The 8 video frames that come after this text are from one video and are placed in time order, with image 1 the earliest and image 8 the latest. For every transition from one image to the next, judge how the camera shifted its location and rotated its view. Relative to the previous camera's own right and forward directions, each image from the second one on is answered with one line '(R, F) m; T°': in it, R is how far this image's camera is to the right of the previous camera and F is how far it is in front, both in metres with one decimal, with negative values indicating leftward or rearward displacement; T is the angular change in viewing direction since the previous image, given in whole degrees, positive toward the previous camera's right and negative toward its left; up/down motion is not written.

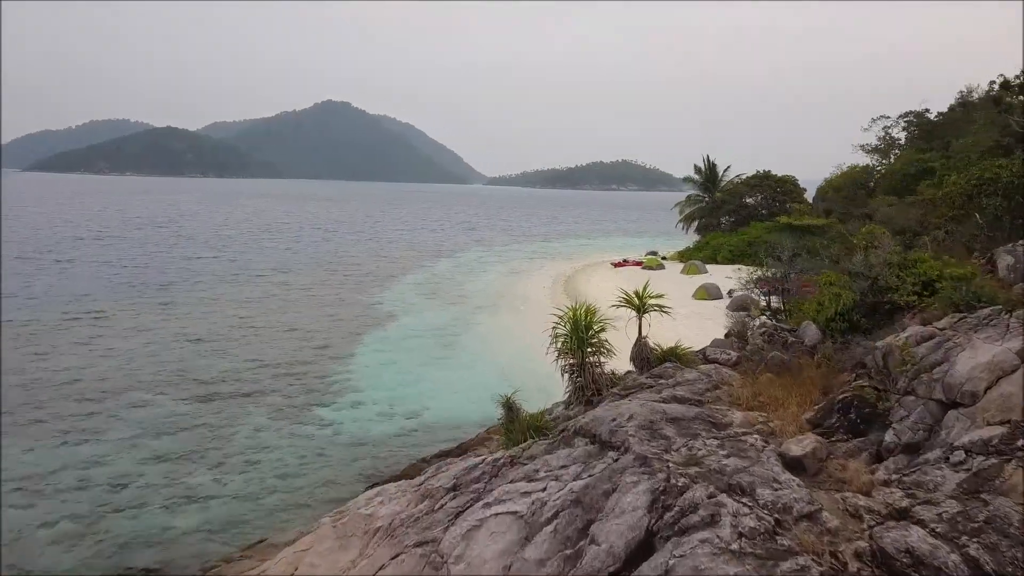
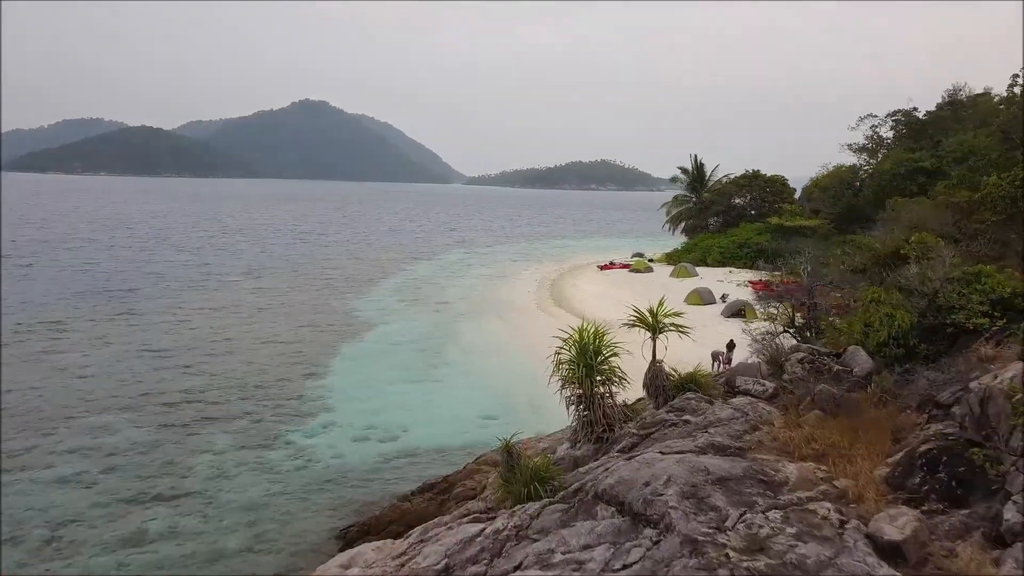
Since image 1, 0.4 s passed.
(-0.2, +1.3) m; +1°
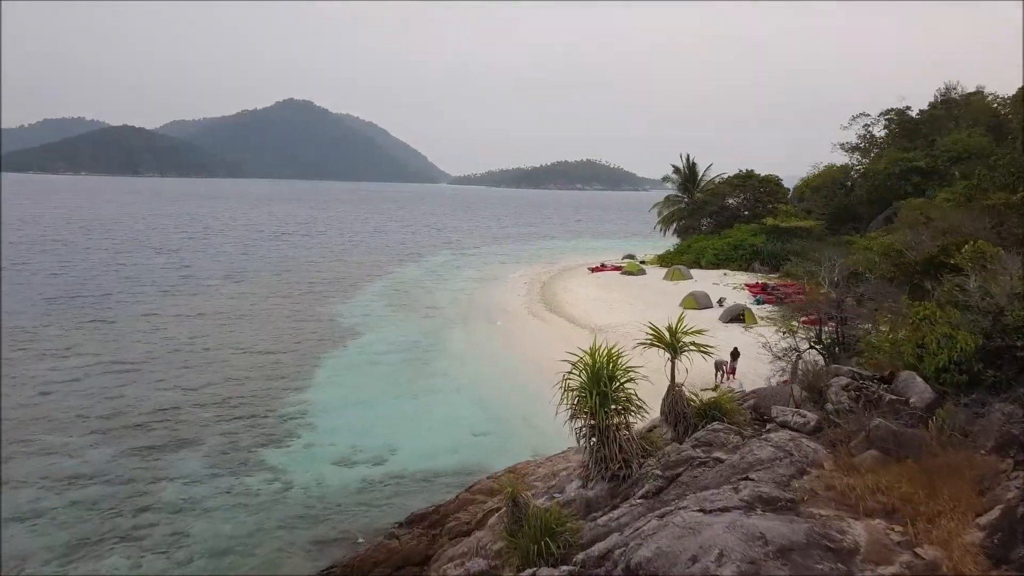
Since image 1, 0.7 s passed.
(-0.1, +1.0) m; +1°
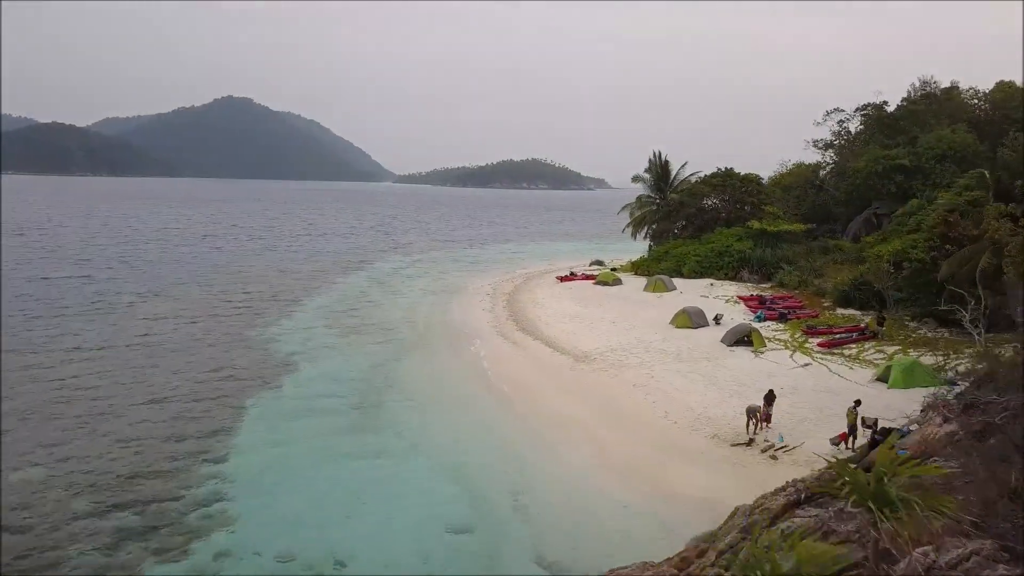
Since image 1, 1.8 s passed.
(-0.6, +3.8) m; +4°
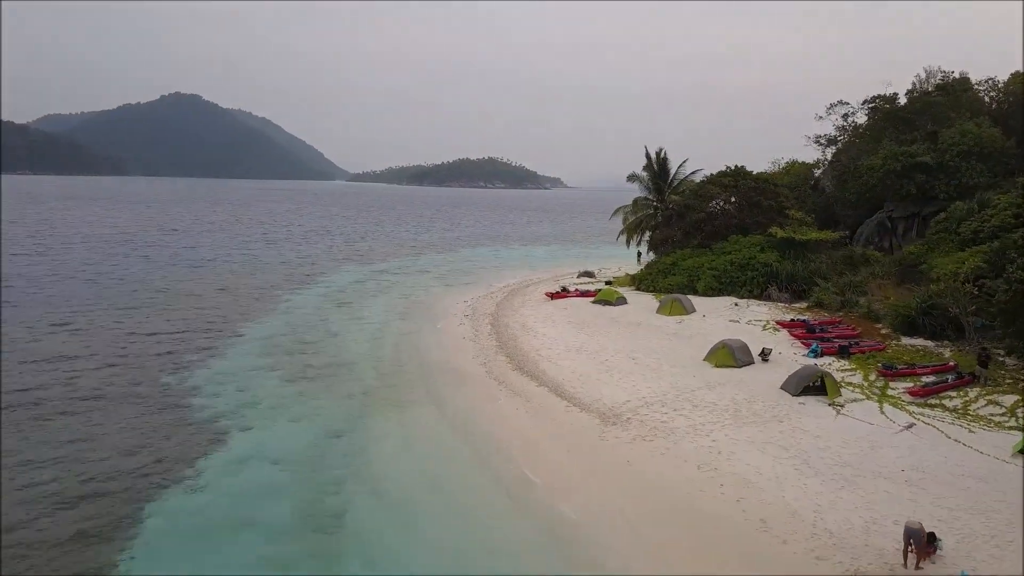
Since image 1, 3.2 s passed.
(-0.9, +5.1) m; +3°
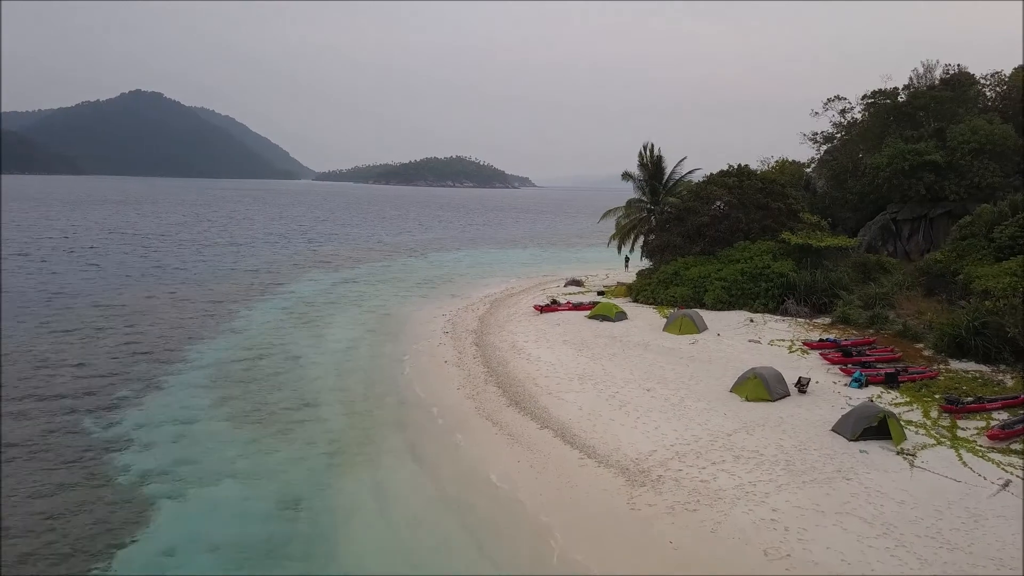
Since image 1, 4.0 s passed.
(-0.5, +3.0) m; +2°
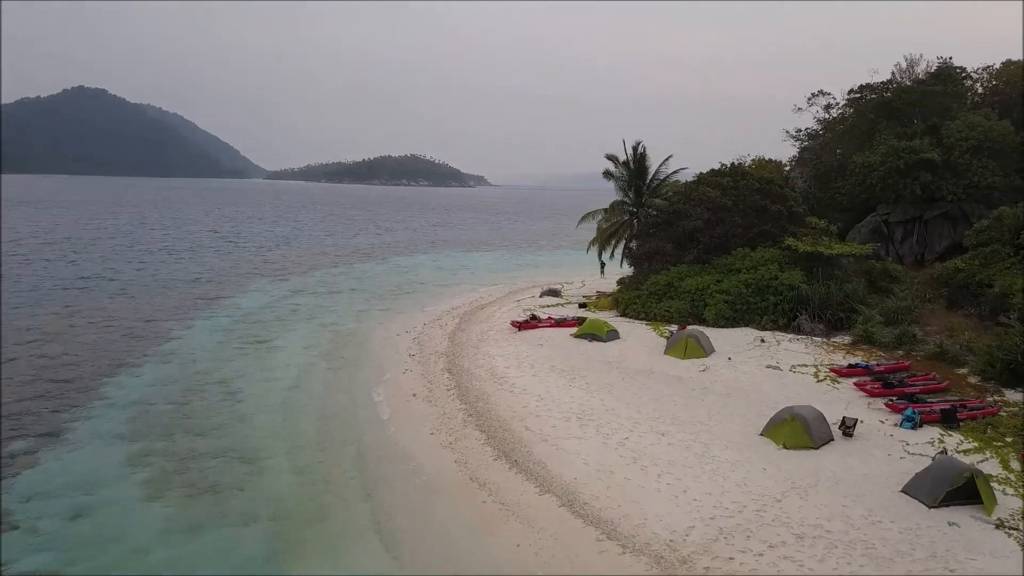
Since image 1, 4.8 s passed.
(-0.5, +3.0) m; +3°
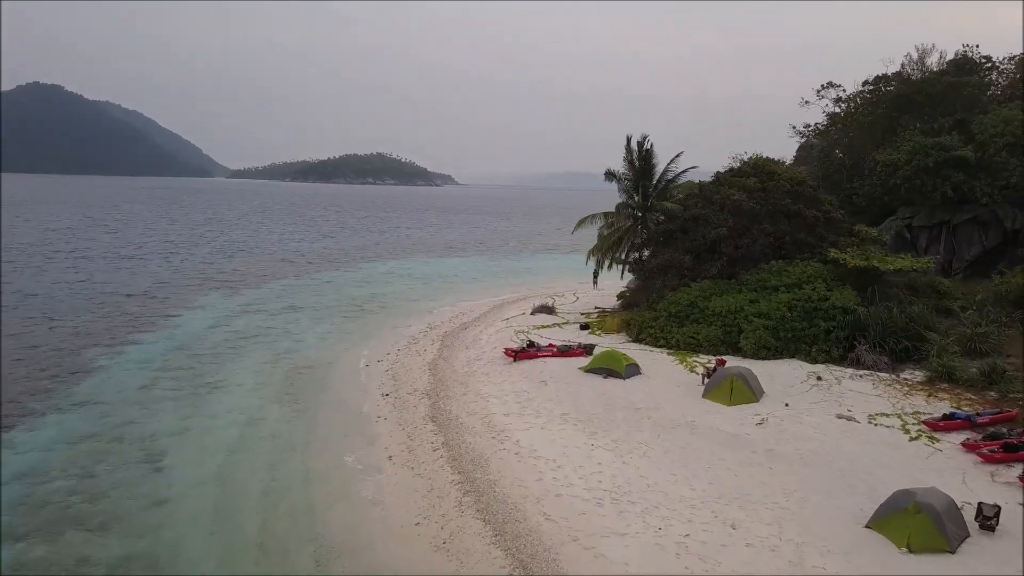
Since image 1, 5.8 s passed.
(-0.6, +3.8) m; +2°
